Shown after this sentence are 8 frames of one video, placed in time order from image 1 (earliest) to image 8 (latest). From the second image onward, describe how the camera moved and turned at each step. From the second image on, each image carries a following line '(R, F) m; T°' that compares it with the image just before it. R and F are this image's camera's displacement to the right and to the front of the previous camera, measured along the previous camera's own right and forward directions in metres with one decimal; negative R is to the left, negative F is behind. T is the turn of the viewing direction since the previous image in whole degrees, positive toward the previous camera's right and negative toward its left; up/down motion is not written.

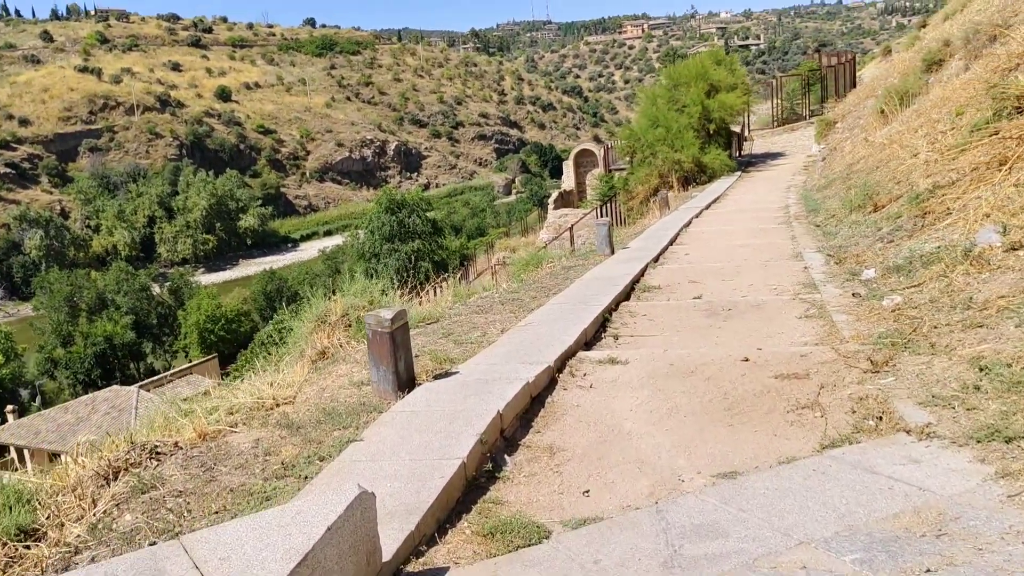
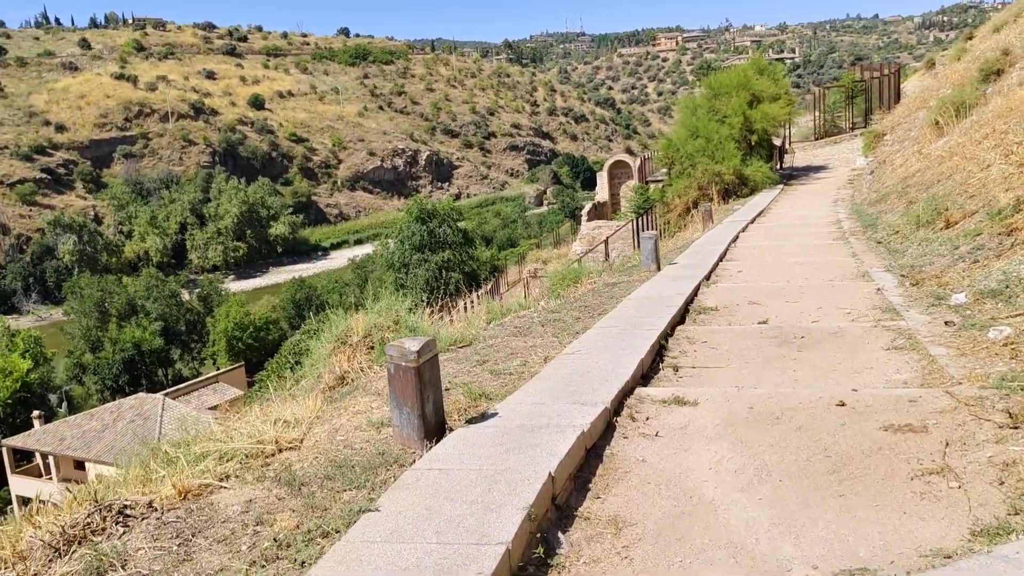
(-0.1, +0.6) m; -2°
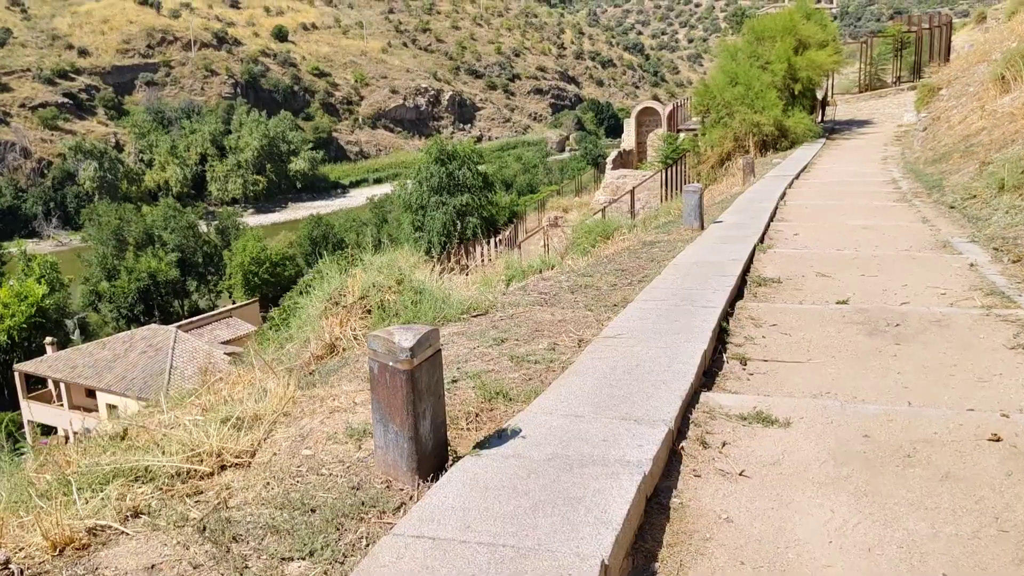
(0.0, +0.8) m; -1°
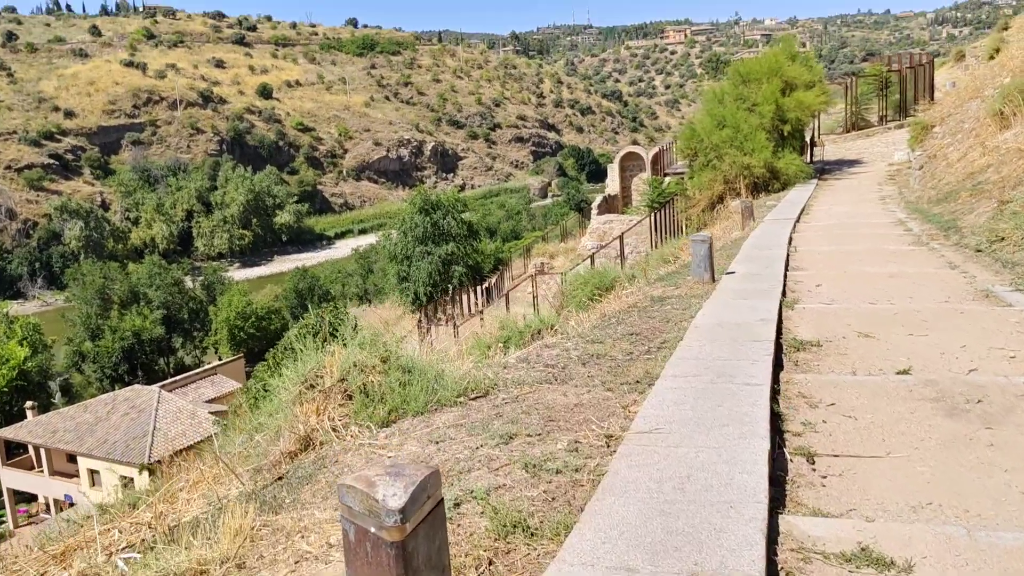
(-0.1, +0.6) m; +1°
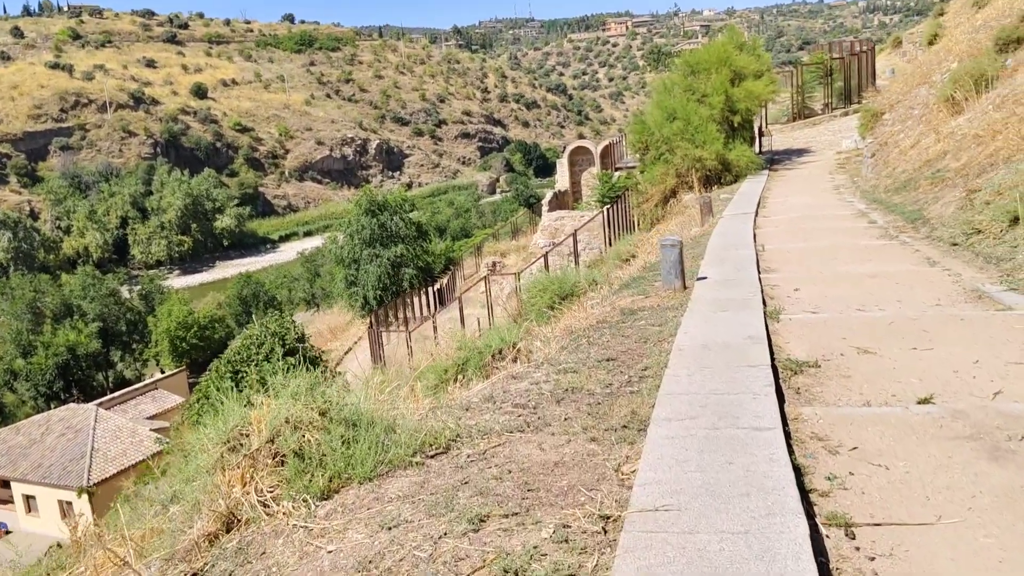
(0.0, +0.5) m; +3°
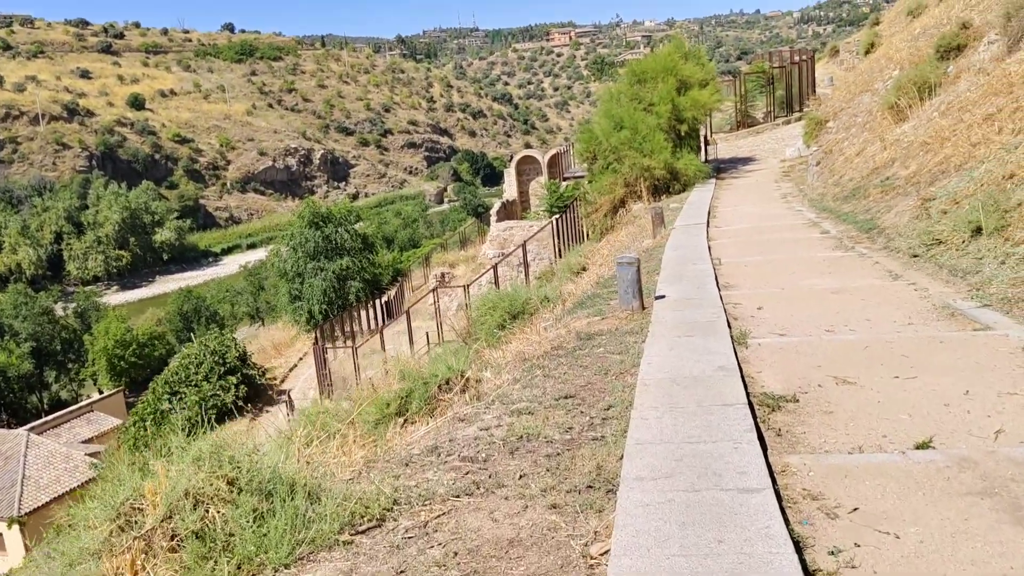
(0.0, +0.4) m; +3°
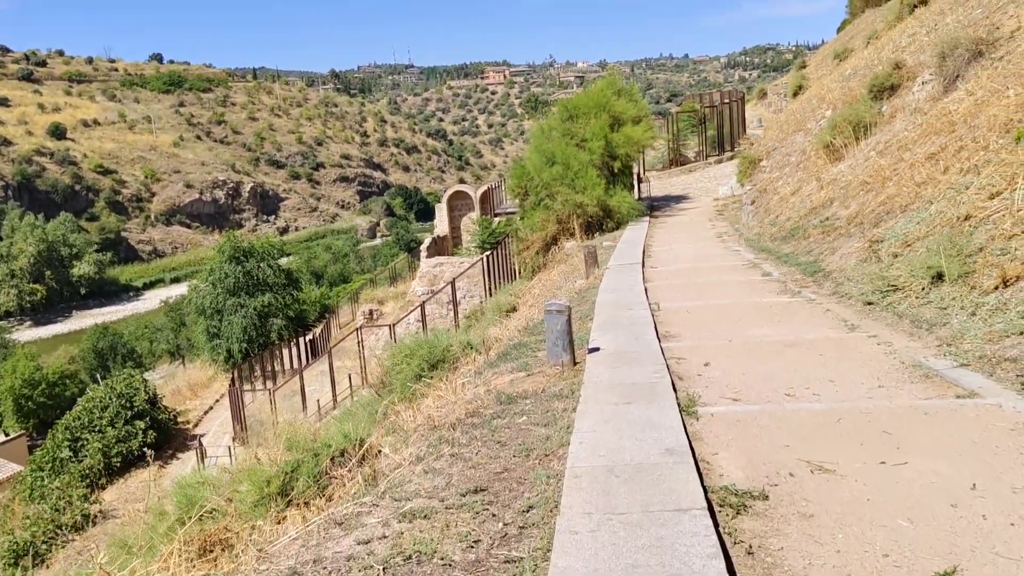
(+0.1, +0.7) m; +4°
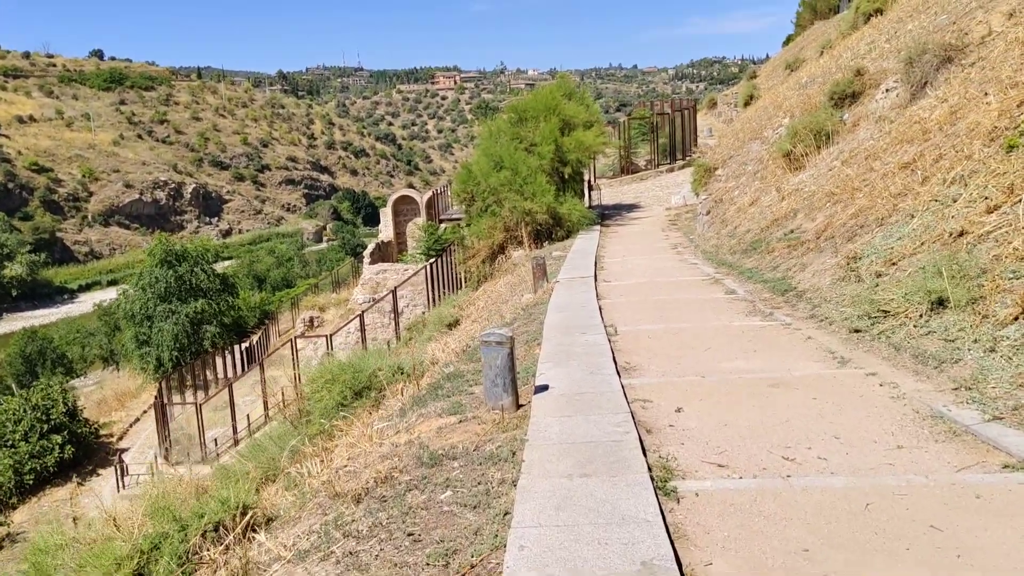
(+0.1, +0.9) m; +3°
